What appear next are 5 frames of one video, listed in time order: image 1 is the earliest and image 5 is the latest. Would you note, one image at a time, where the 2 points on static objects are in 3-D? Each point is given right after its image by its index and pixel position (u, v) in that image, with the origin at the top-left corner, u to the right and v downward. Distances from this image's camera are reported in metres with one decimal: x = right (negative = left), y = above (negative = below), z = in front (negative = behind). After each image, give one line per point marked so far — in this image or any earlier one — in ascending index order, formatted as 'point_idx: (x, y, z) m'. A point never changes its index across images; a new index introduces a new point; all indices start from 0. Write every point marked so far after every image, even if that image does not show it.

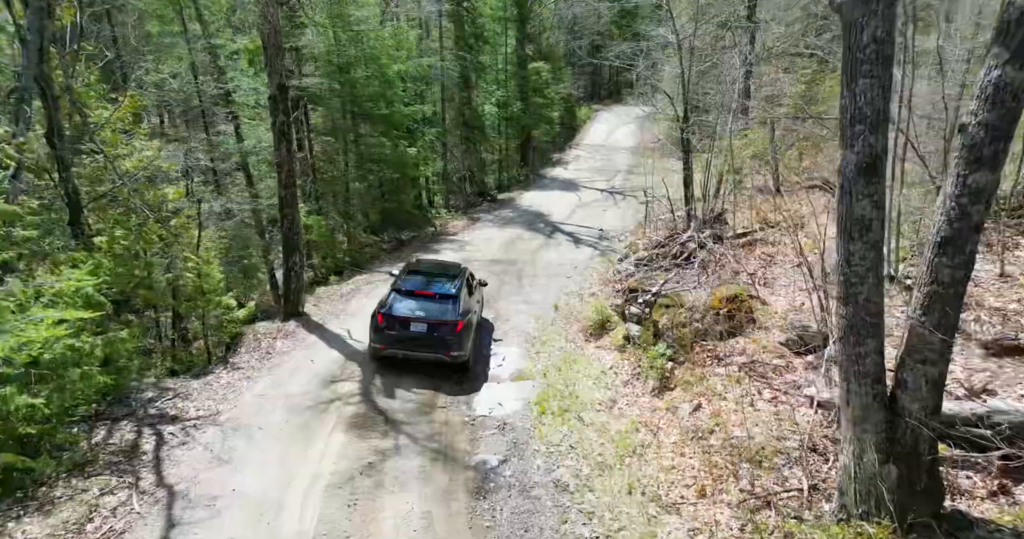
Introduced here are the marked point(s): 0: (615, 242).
0: (+3.6, +1.0, +20.1) m
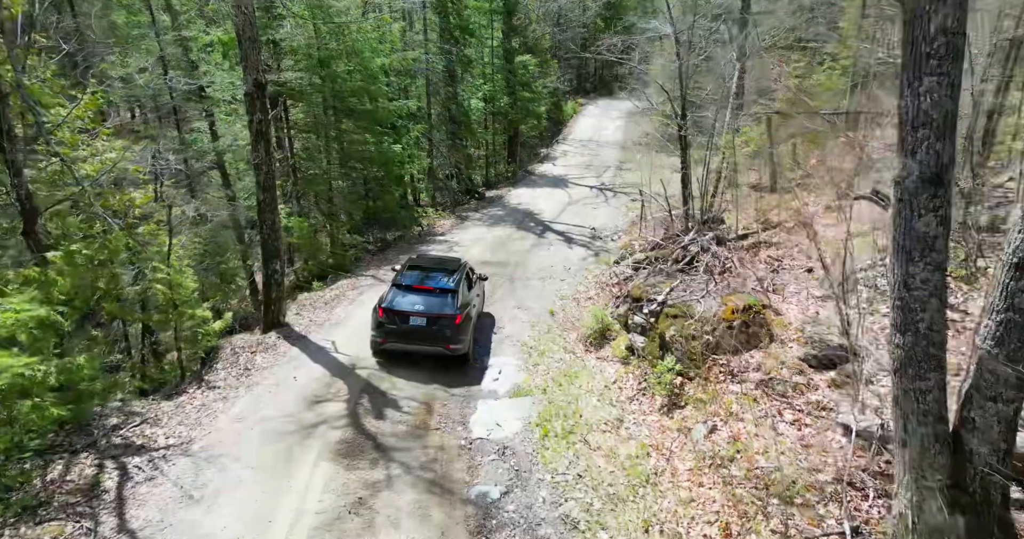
0: (+3.3, +1.0, +19.5) m
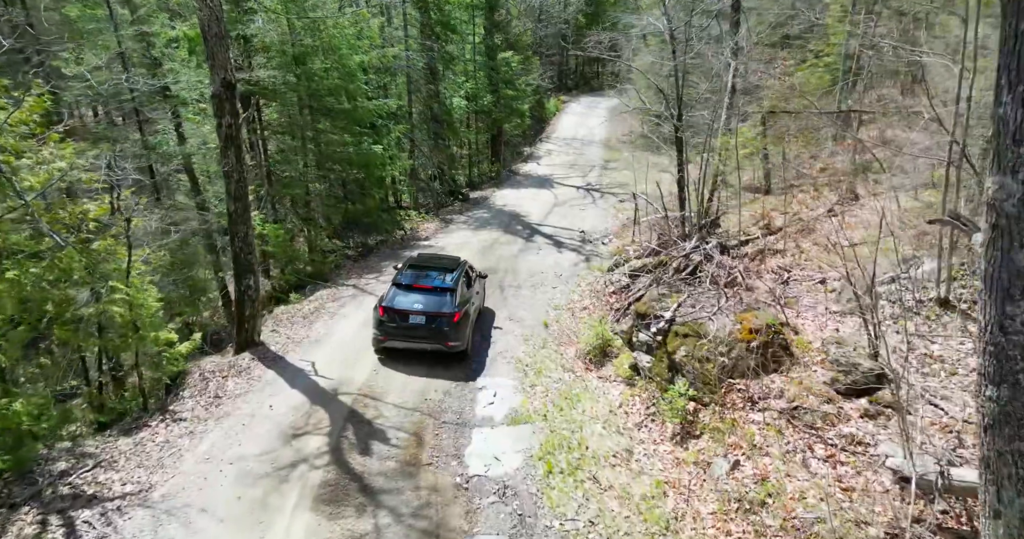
0: (+2.9, +0.8, +18.9) m
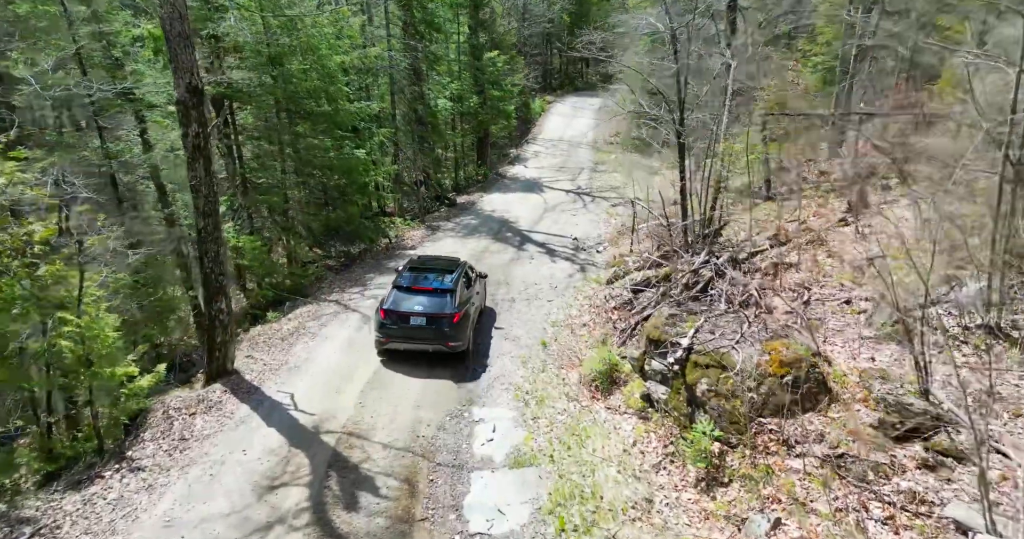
0: (+2.6, +0.5, +18.1) m
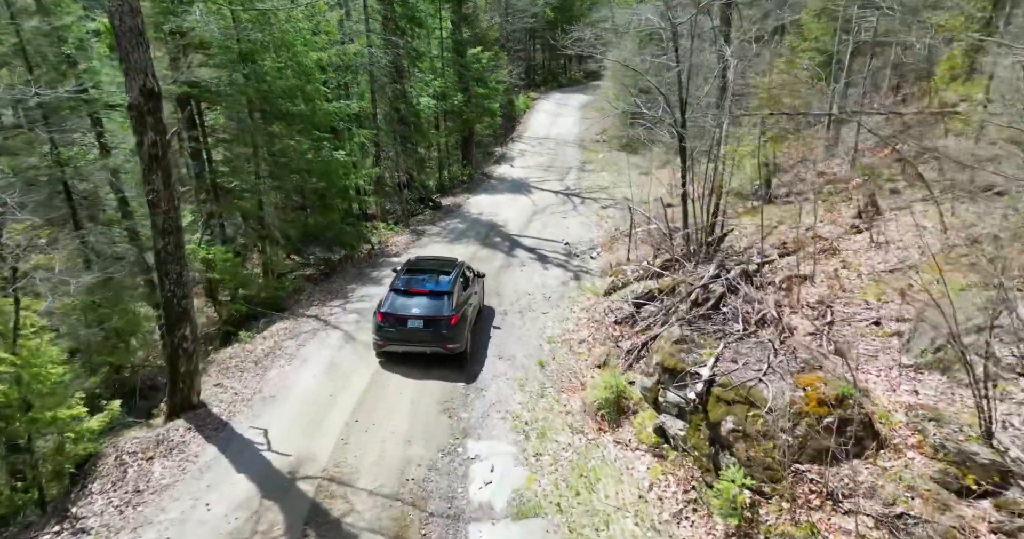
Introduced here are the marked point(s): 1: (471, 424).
0: (+2.3, +0.3, +17.3) m
1: (-0.7, -2.4, +8.8) m
